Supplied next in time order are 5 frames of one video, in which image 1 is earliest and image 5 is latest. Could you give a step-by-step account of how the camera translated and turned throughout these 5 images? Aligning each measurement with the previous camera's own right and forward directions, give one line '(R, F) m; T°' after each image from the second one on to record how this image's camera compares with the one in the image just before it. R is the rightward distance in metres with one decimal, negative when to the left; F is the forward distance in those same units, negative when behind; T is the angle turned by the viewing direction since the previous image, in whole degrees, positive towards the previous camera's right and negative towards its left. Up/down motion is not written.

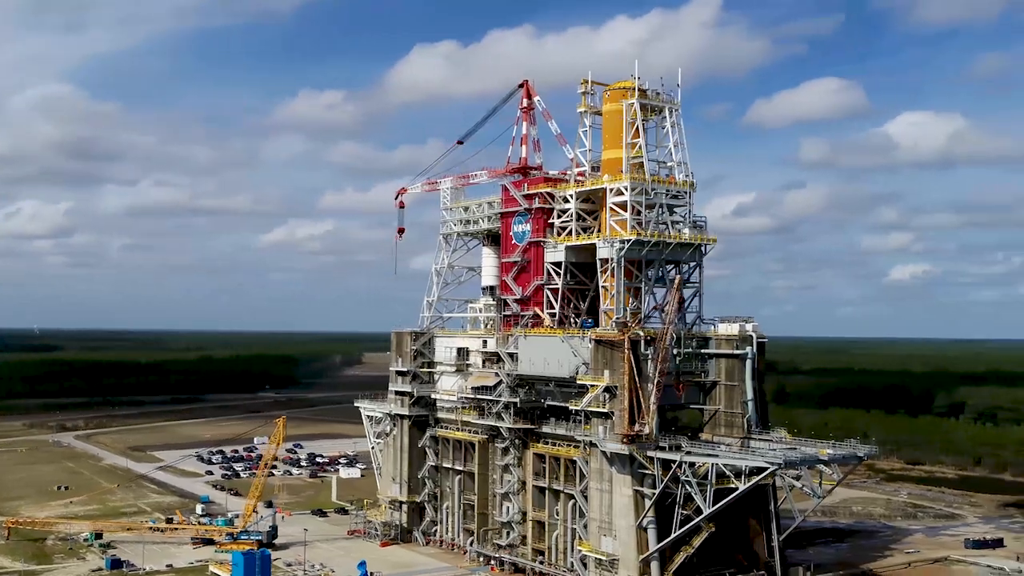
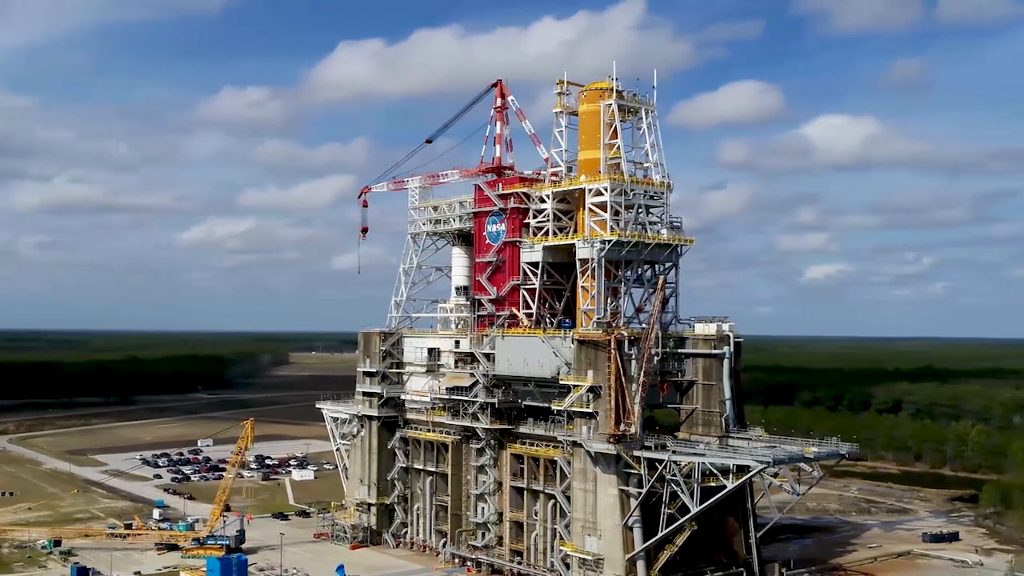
(-3.0, +0.3) m; +4°
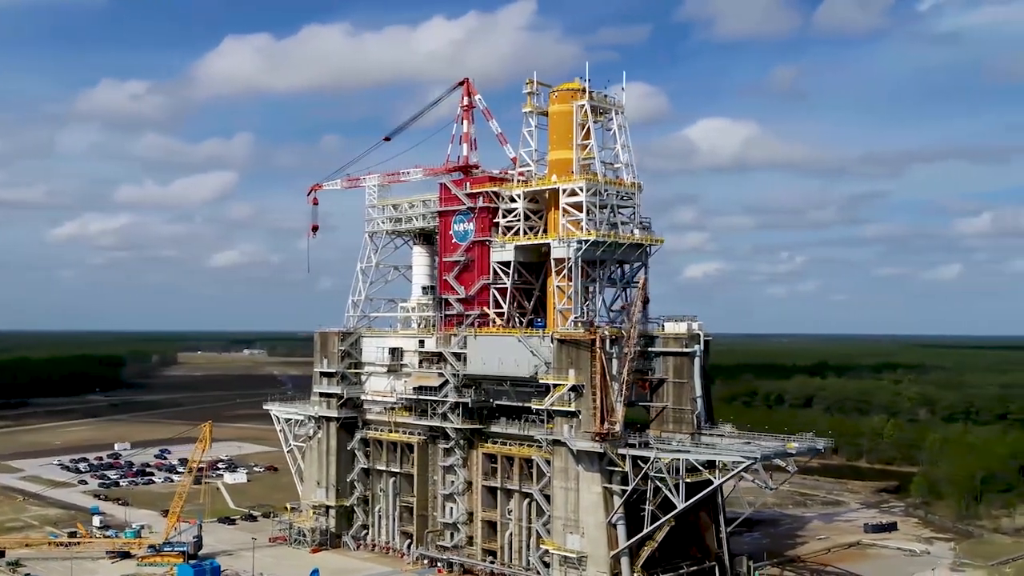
(-4.8, +0.3) m; +6°
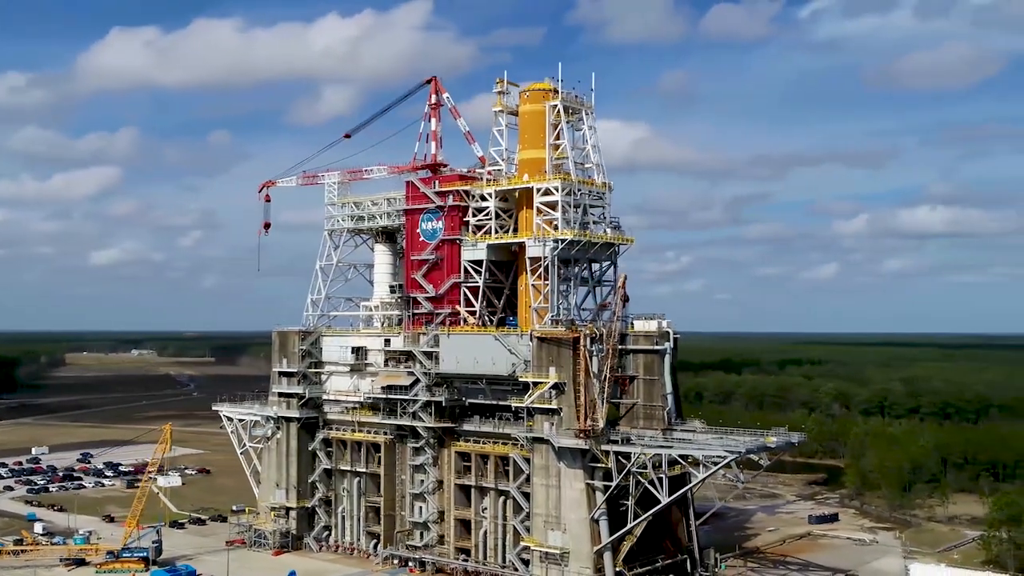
(-4.5, 0.0) m; +6°
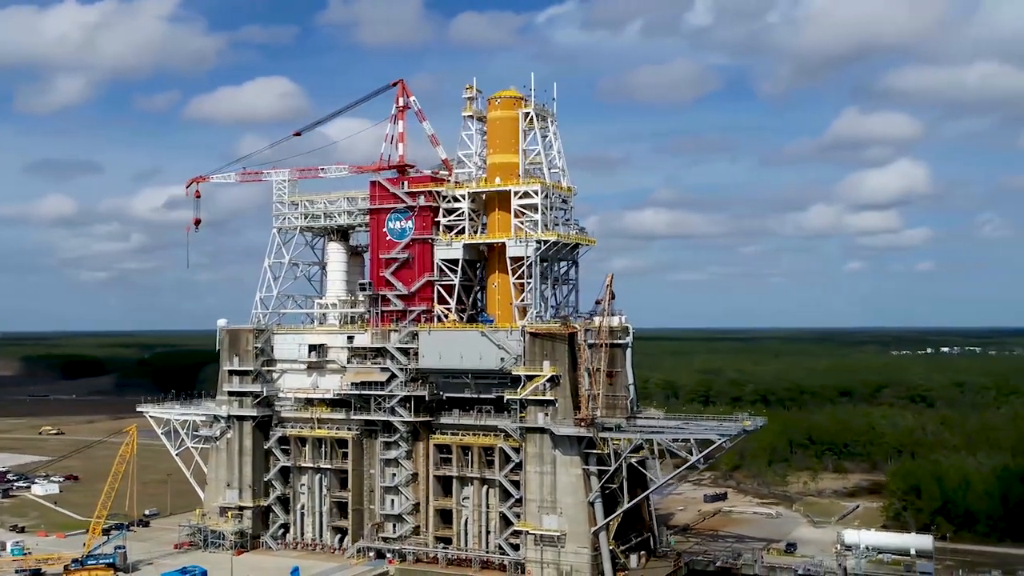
(-13.2, -1.4) m; +13°
